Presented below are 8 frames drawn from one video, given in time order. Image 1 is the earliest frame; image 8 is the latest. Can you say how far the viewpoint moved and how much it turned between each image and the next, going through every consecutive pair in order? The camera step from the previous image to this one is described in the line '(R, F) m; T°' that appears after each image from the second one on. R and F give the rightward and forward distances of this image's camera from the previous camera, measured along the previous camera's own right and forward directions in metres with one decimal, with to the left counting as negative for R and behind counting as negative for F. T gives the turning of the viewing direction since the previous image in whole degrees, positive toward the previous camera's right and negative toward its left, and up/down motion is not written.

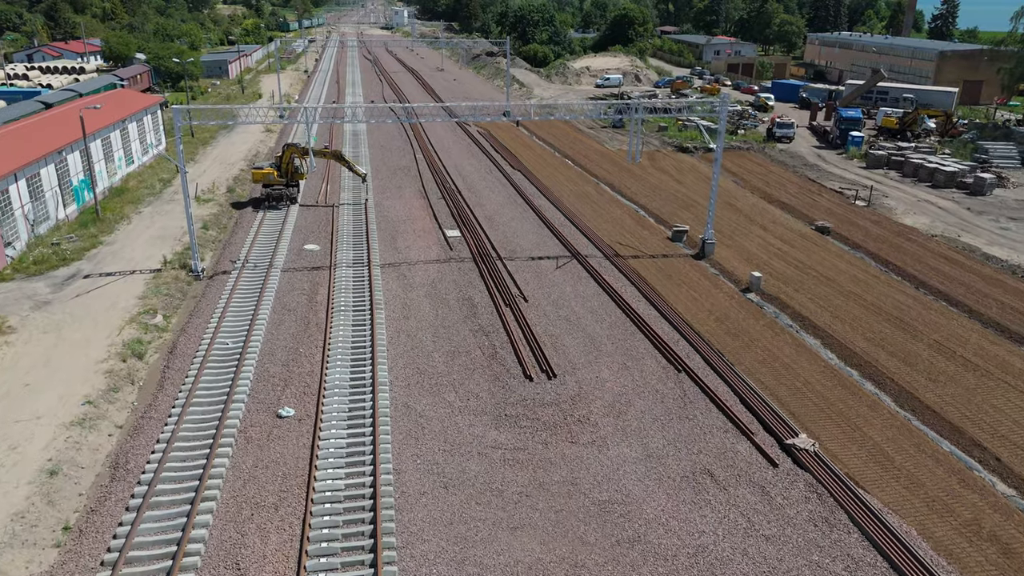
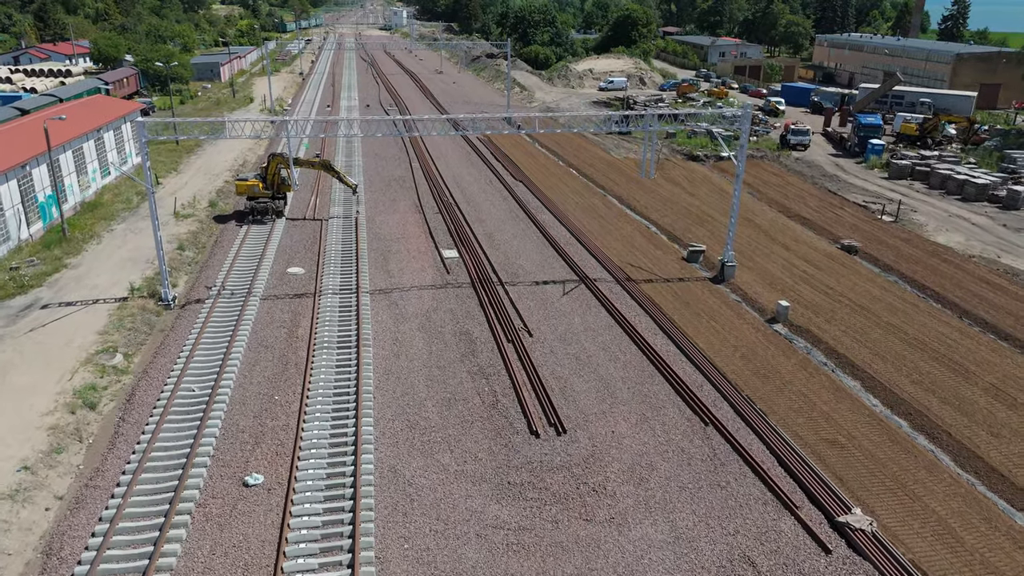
(-0.1, +2.0) m; 0°
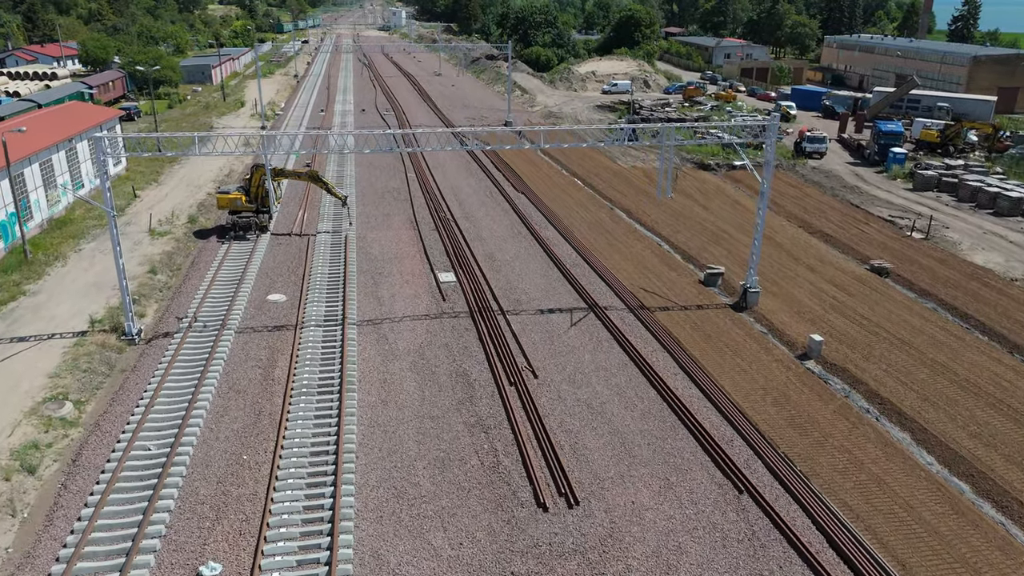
(-0.1, +2.0) m; 0°
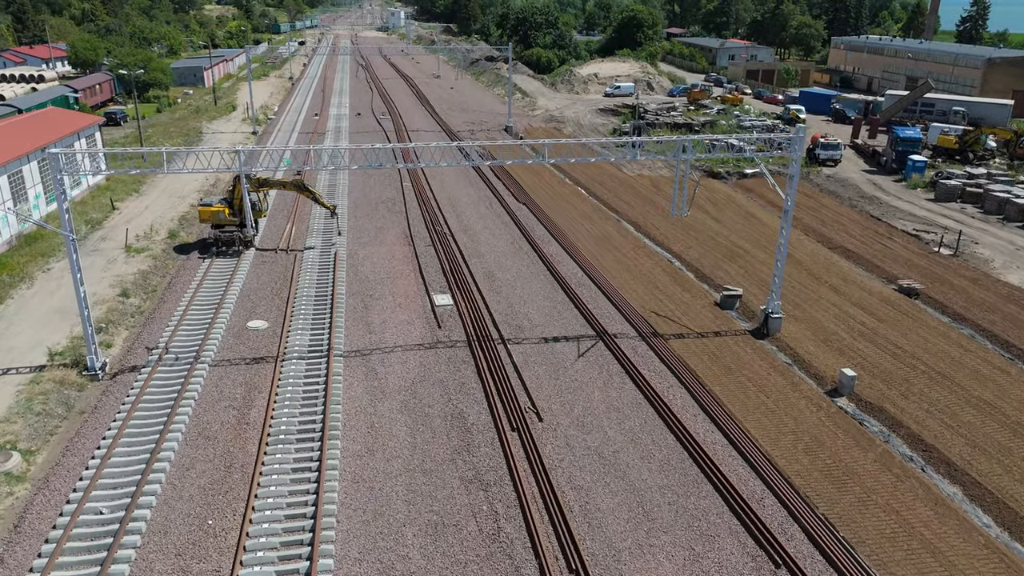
(0.0, +1.6) m; 0°
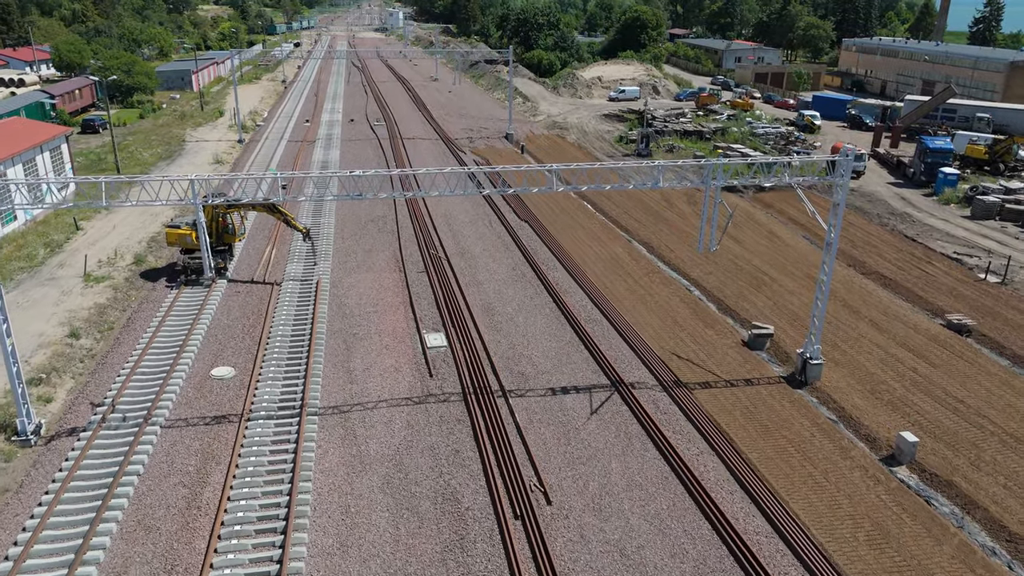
(0.0, +2.3) m; 0°
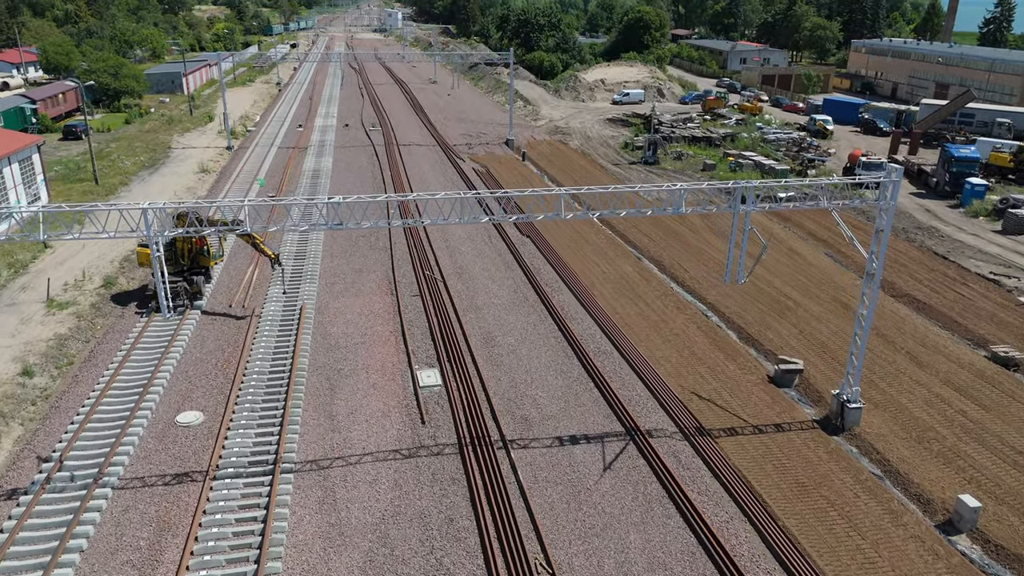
(0.0, +1.8) m; 0°
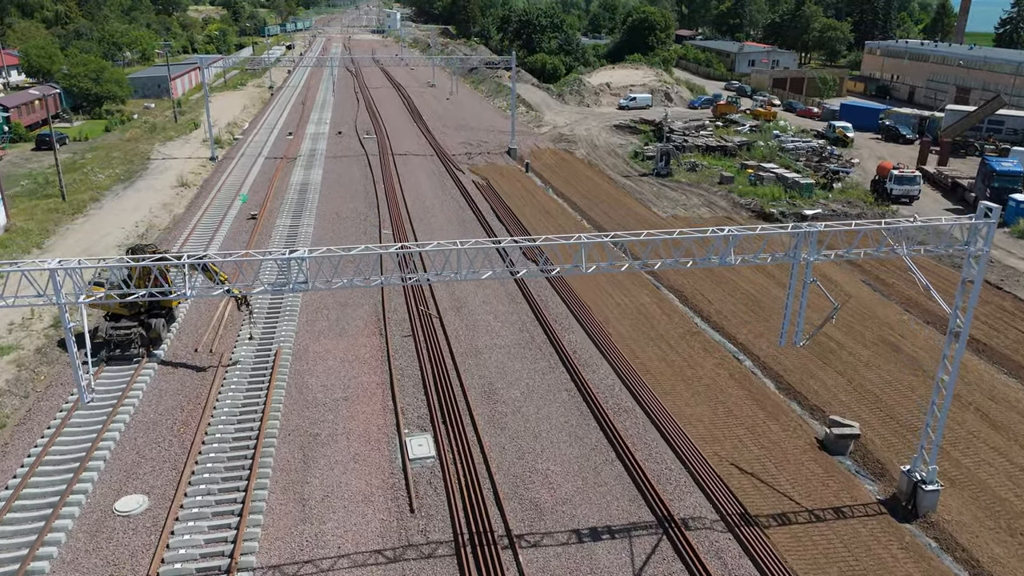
(-0.1, +2.4) m; 0°
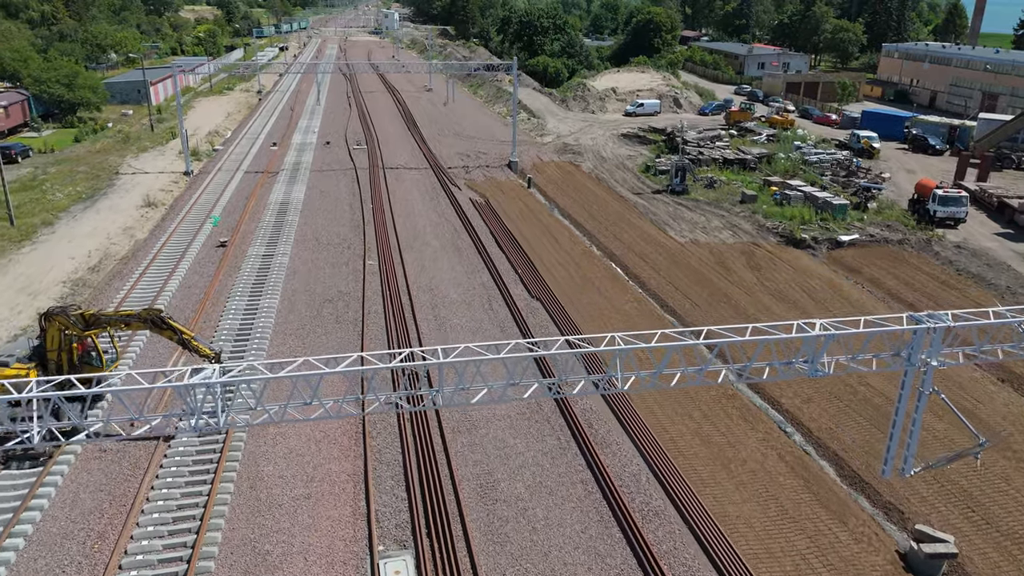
(0.0, +3.0) m; 0°
